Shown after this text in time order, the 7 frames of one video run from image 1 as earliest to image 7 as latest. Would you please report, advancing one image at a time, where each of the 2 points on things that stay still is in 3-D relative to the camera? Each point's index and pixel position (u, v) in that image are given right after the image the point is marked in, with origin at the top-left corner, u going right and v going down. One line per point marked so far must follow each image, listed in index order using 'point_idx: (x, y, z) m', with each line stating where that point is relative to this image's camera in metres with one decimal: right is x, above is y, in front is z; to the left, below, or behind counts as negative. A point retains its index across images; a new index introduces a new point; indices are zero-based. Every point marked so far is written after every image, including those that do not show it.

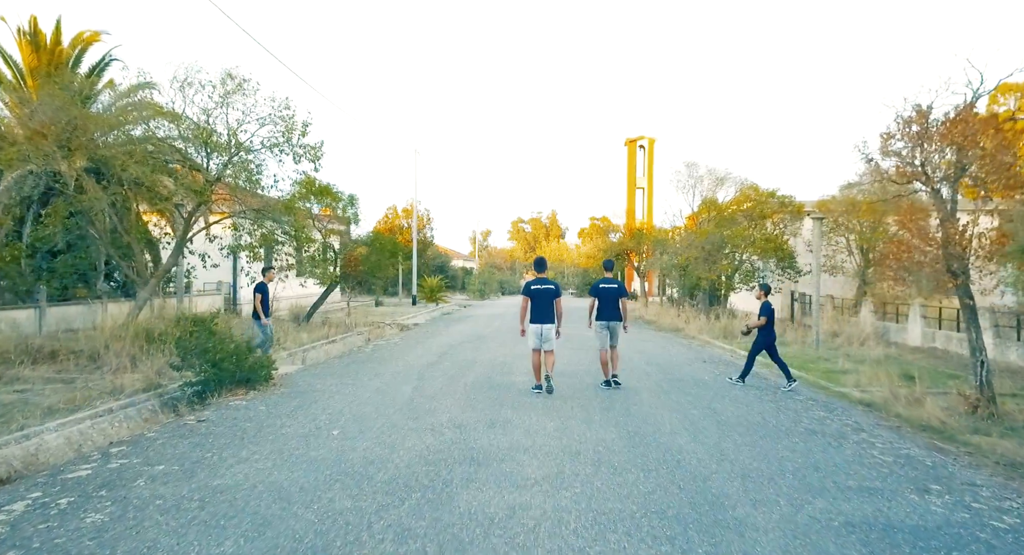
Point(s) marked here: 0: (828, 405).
0: (+4.6, -1.8, +8.0) m
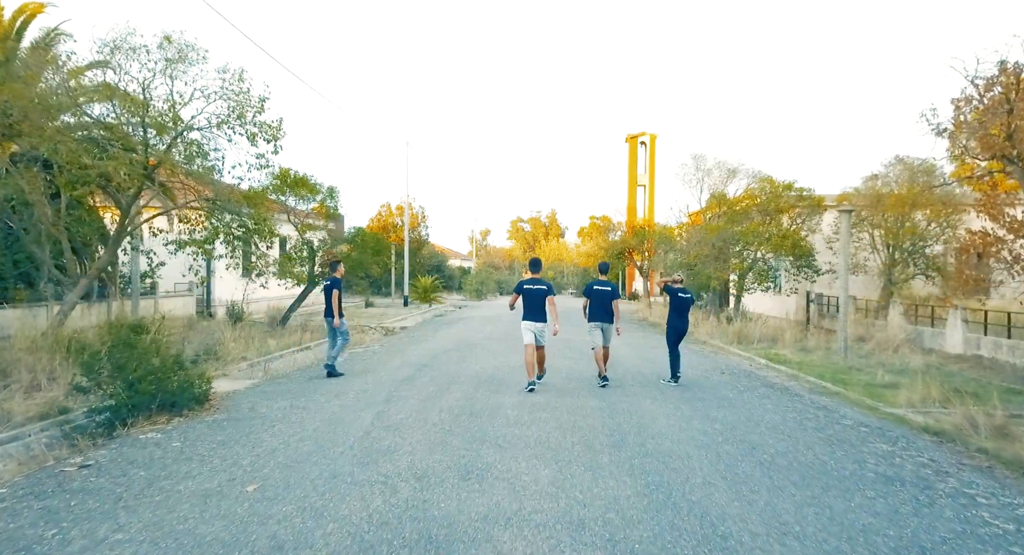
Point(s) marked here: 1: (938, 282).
0: (+4.4, -1.8, +6.5) m
1: (+12.6, -0.1, +16.0) m
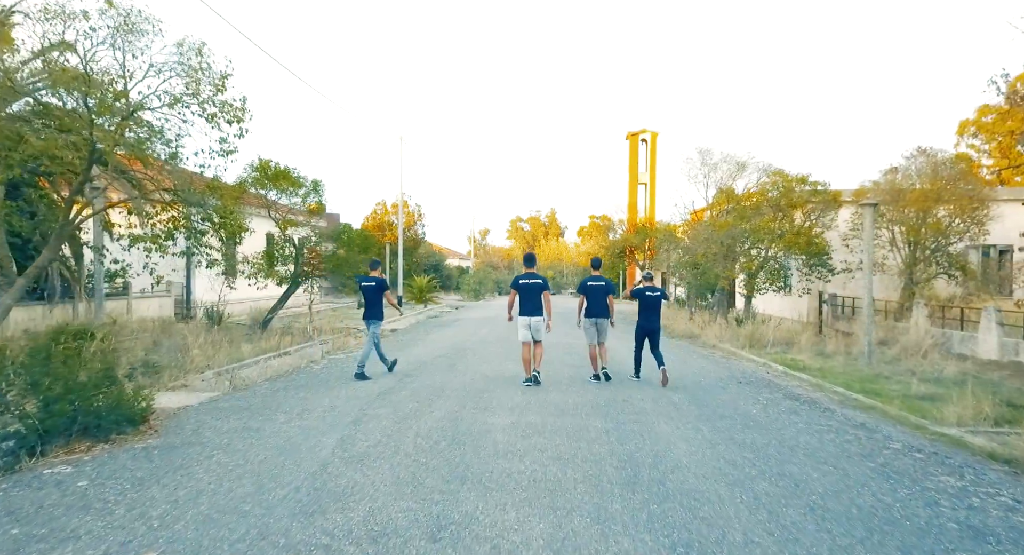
0: (+4.3, -1.8, +5.5) m
1: (+12.5, -0.1, +15.0) m
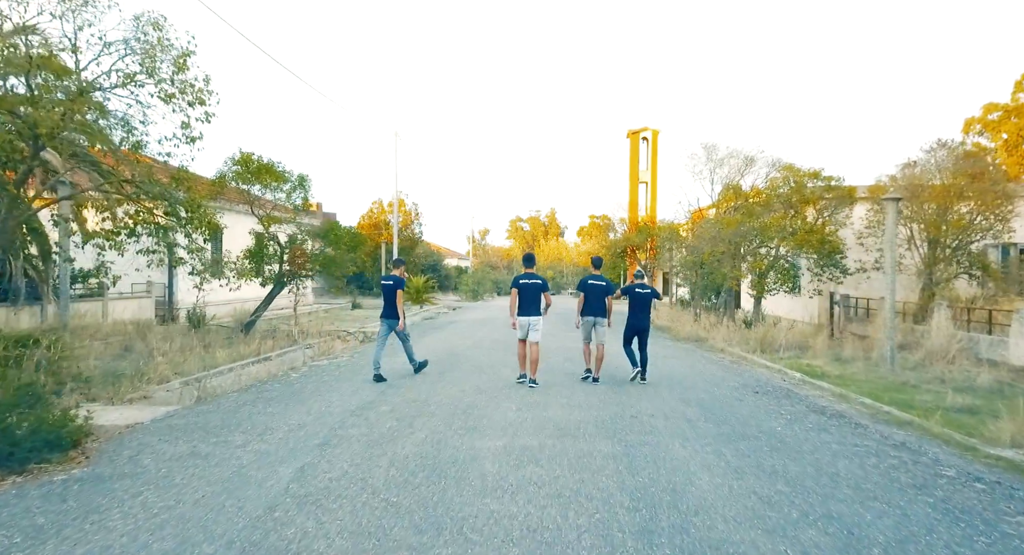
0: (+4.2, -1.8, +4.7) m
1: (+12.4, -0.1, +14.2) m
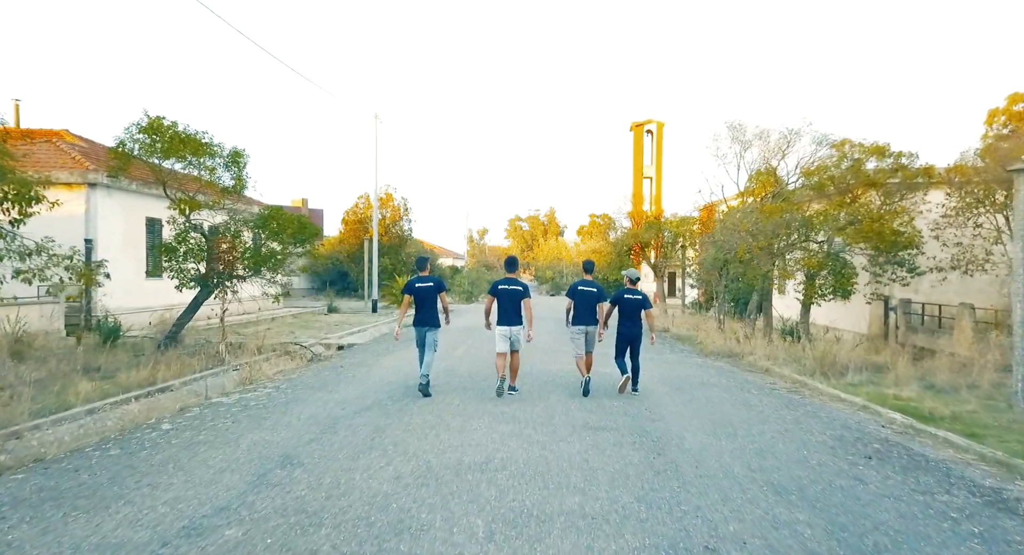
0: (+4.0, -1.9, +1.5) m
1: (+12.2, -0.1, +11.1) m
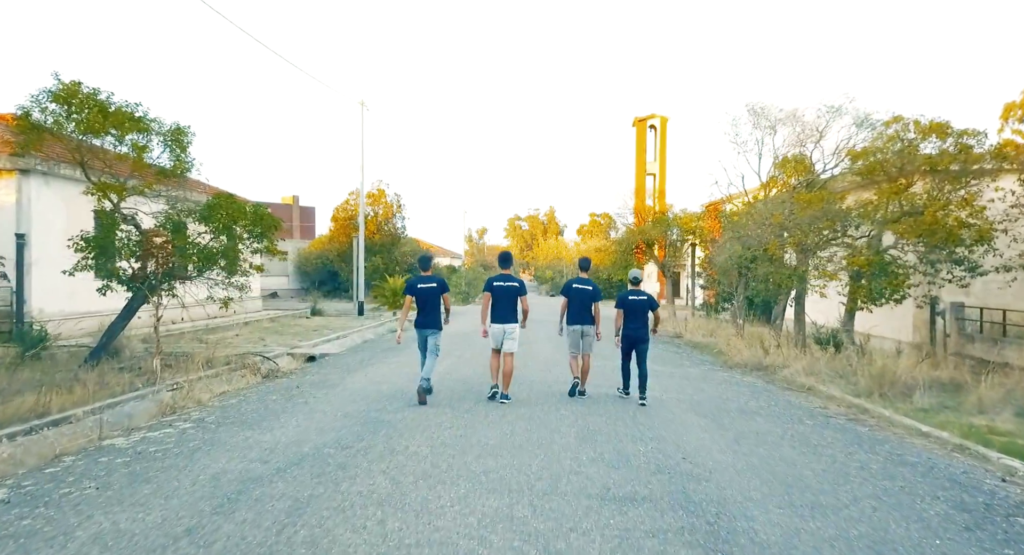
0: (+3.9, -1.9, -0.4) m
1: (+12.1, -0.1, +9.2) m
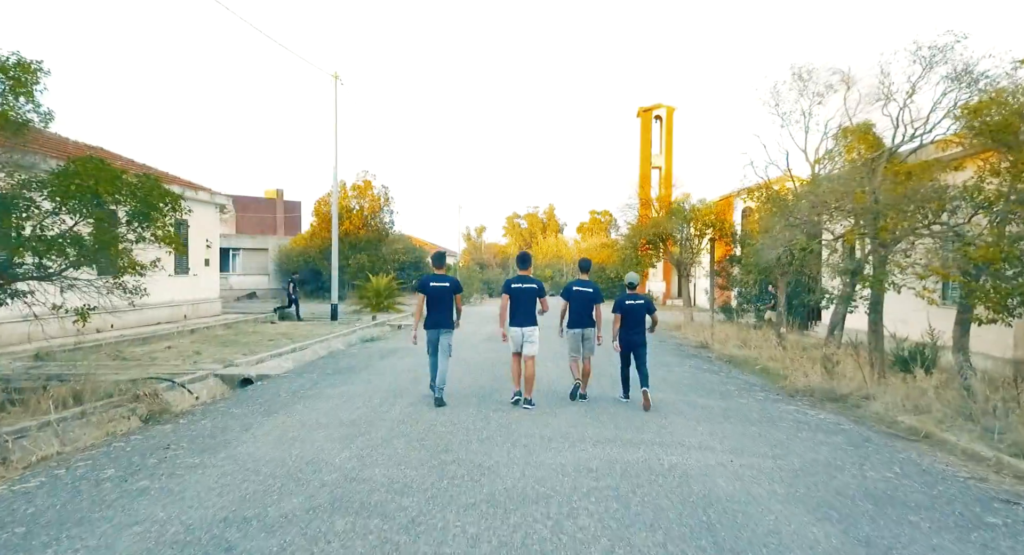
0: (+3.8, -1.9, -3.3) m
1: (+12.0, -0.1, +6.3) m
